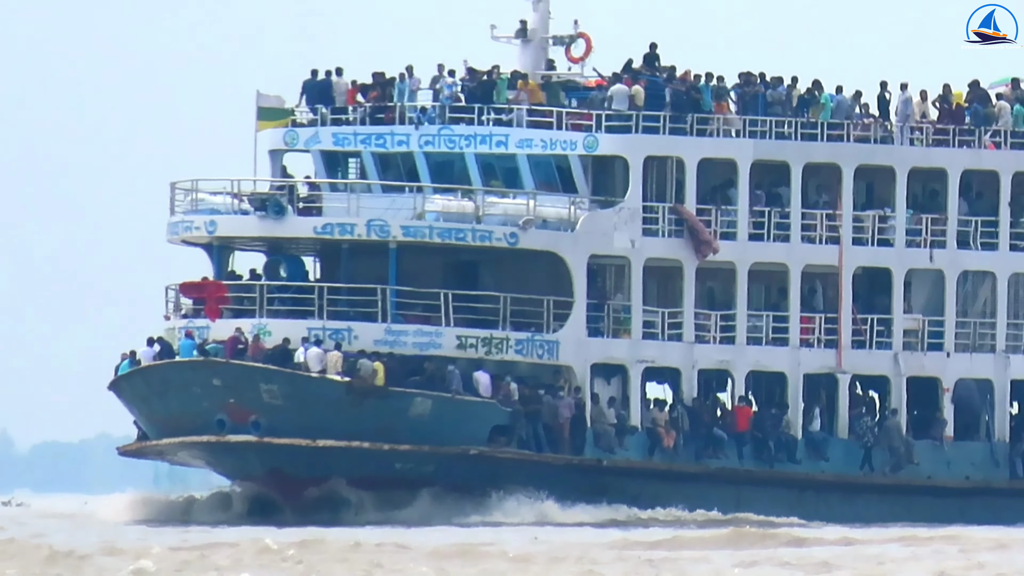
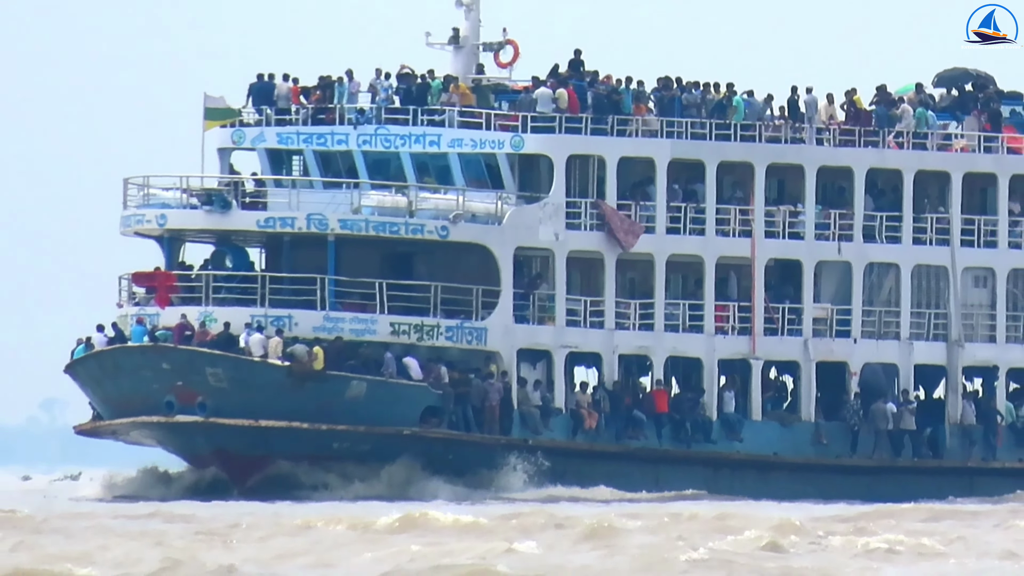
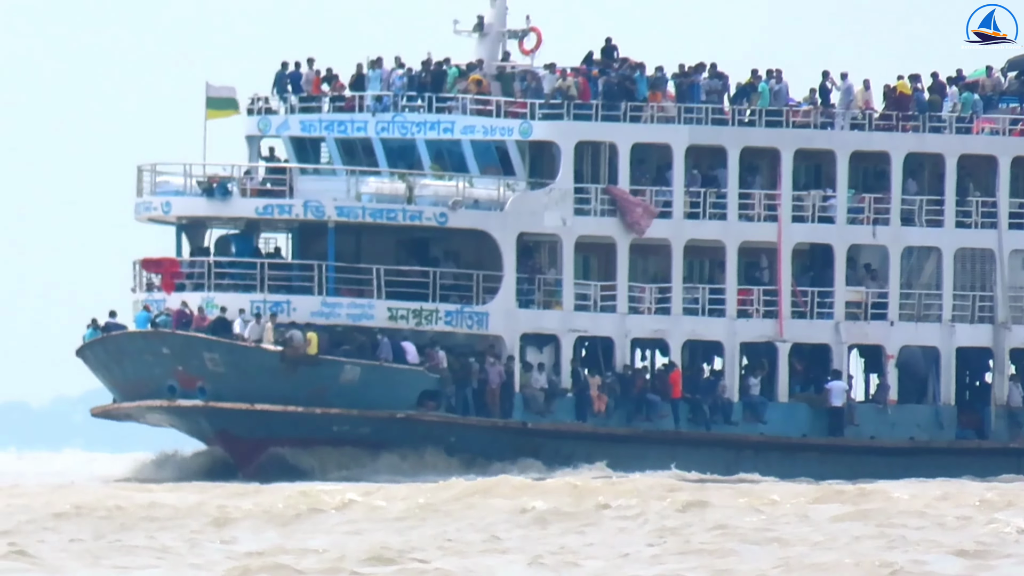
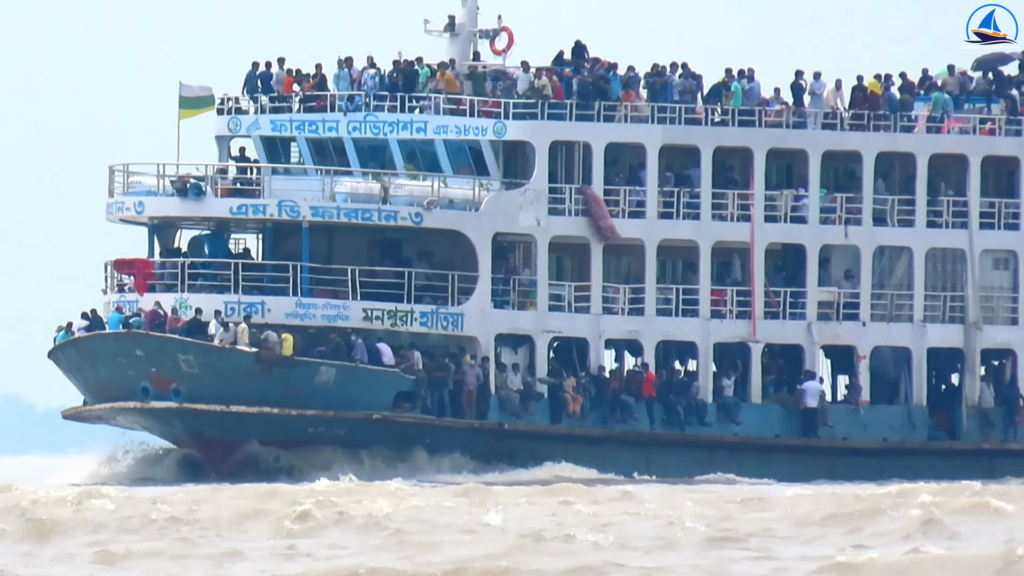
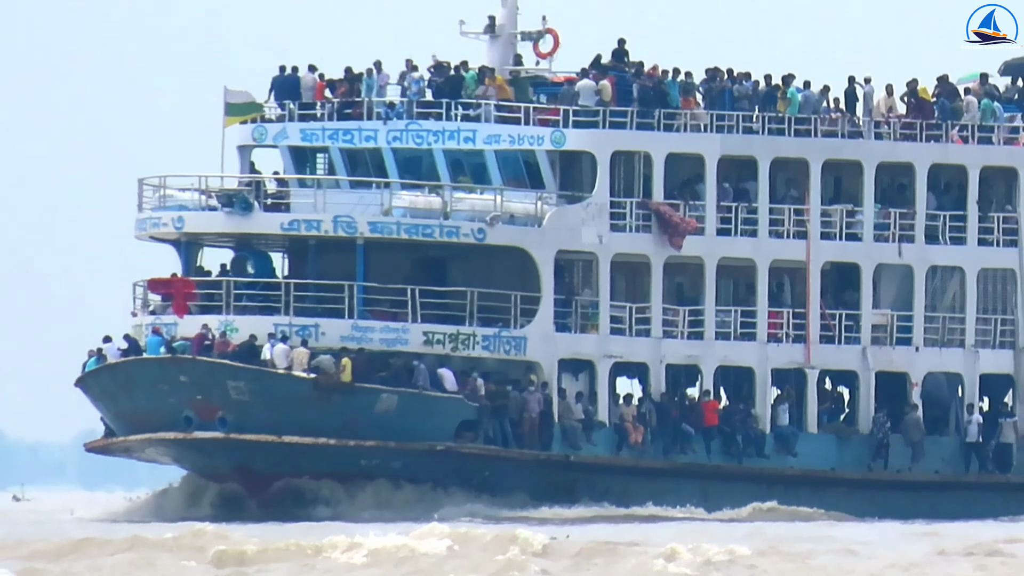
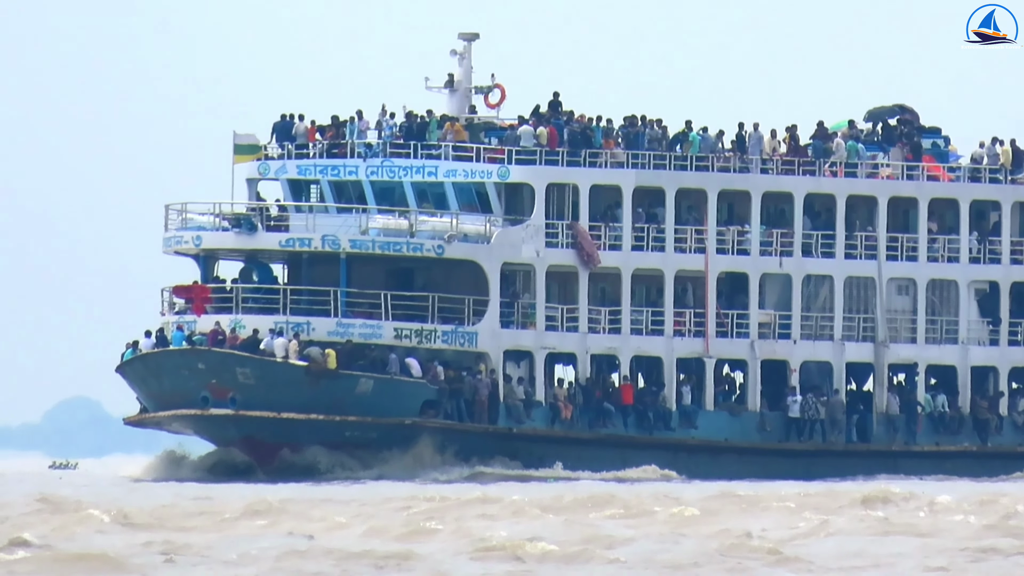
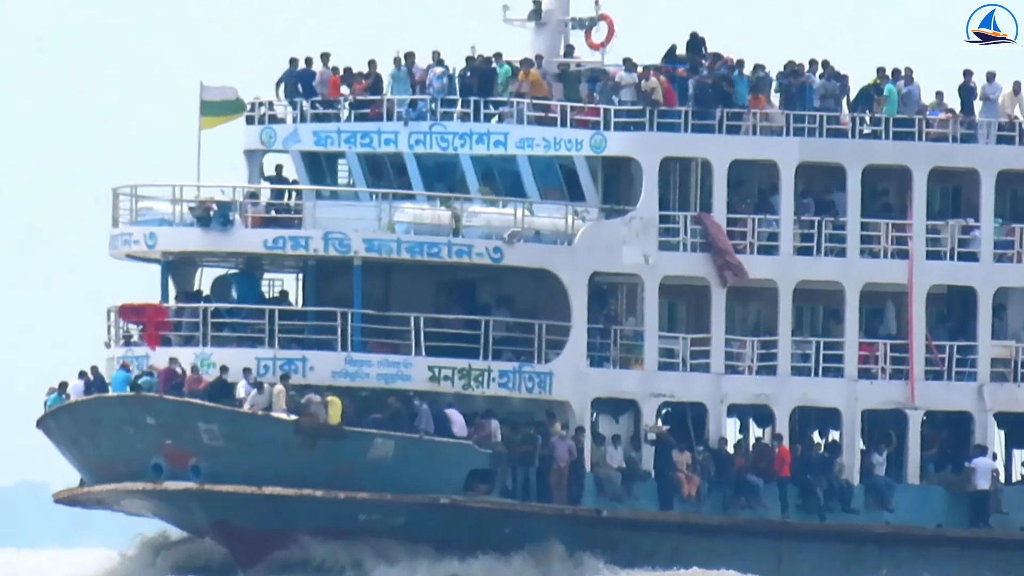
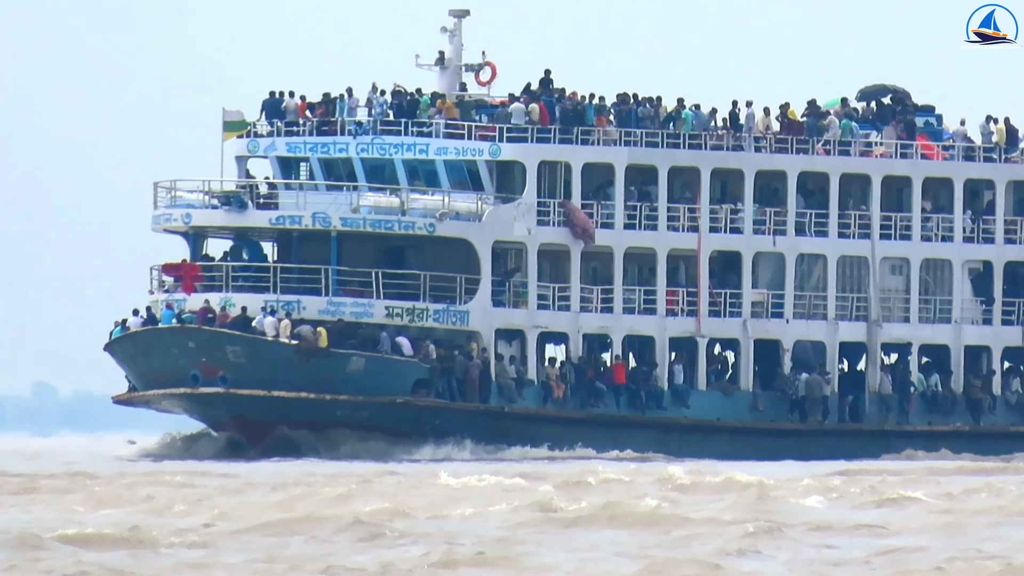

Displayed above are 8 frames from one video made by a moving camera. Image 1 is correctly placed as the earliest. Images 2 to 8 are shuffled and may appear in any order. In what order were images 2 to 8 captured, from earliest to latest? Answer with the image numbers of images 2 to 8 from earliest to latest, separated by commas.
5, 2, 8, 6, 7, 4, 3
